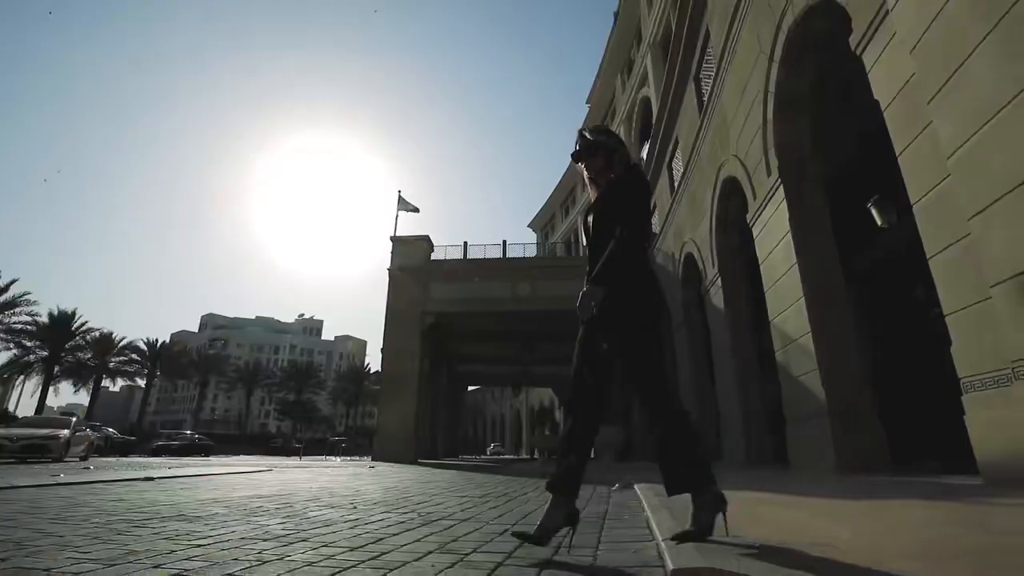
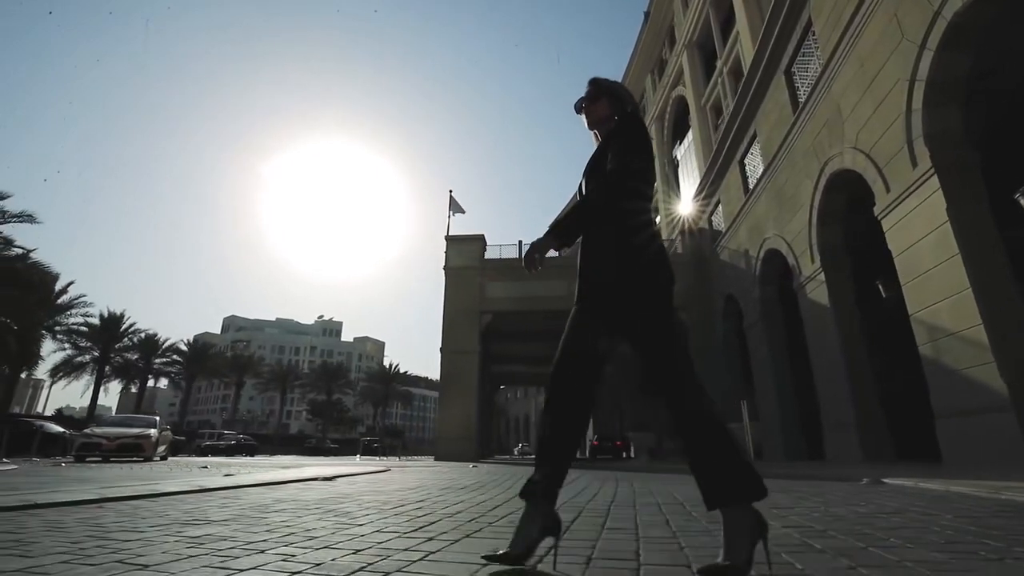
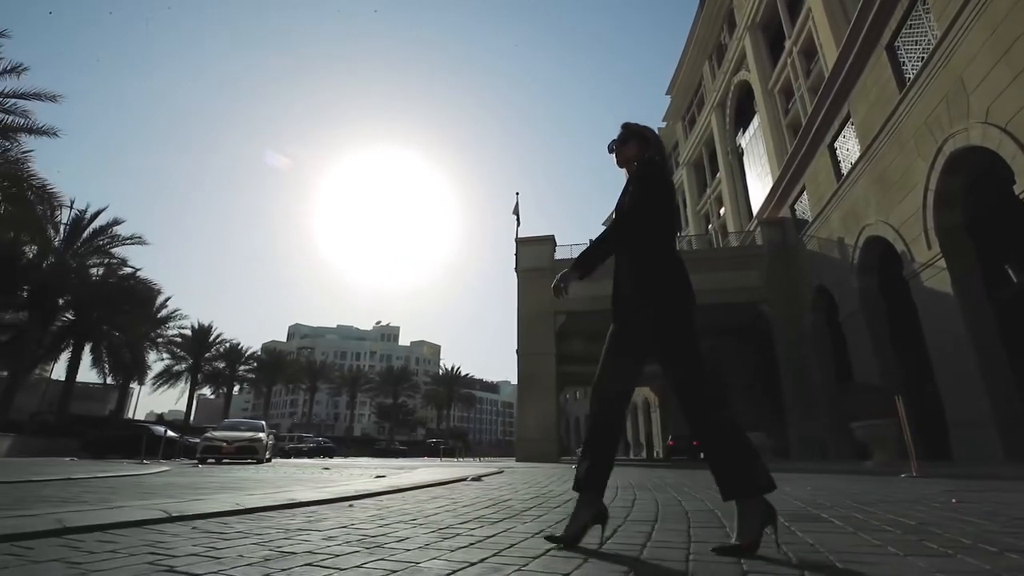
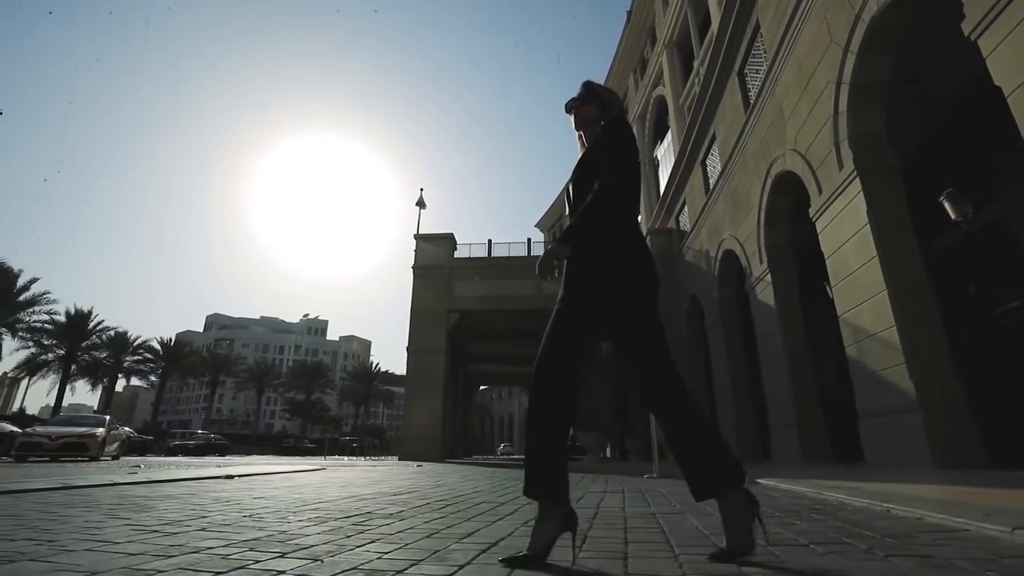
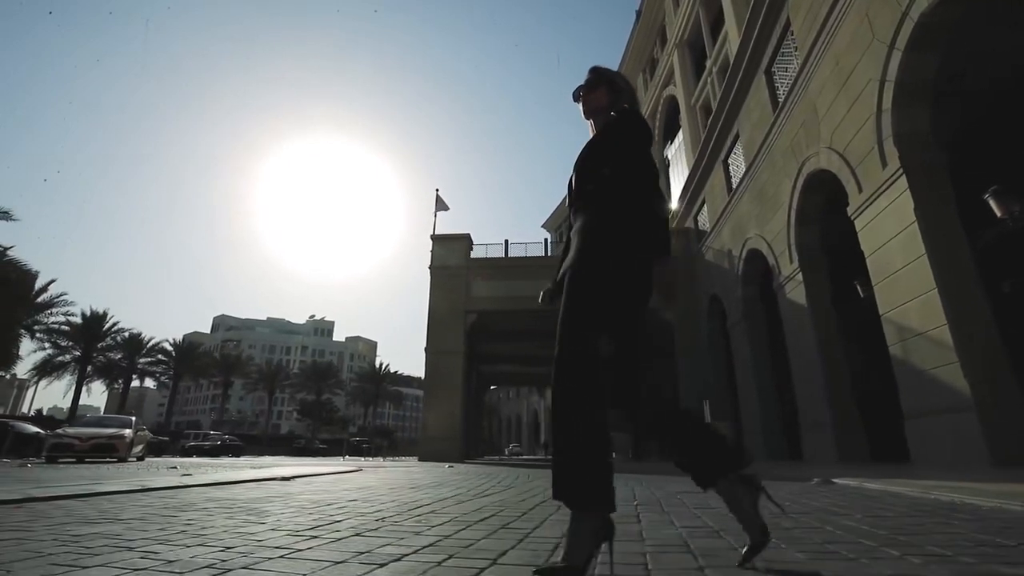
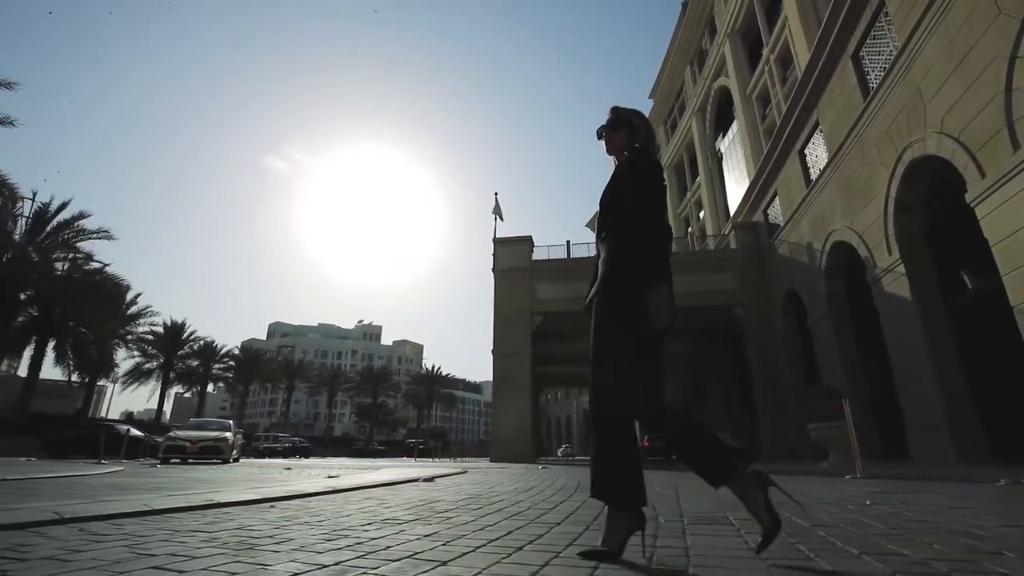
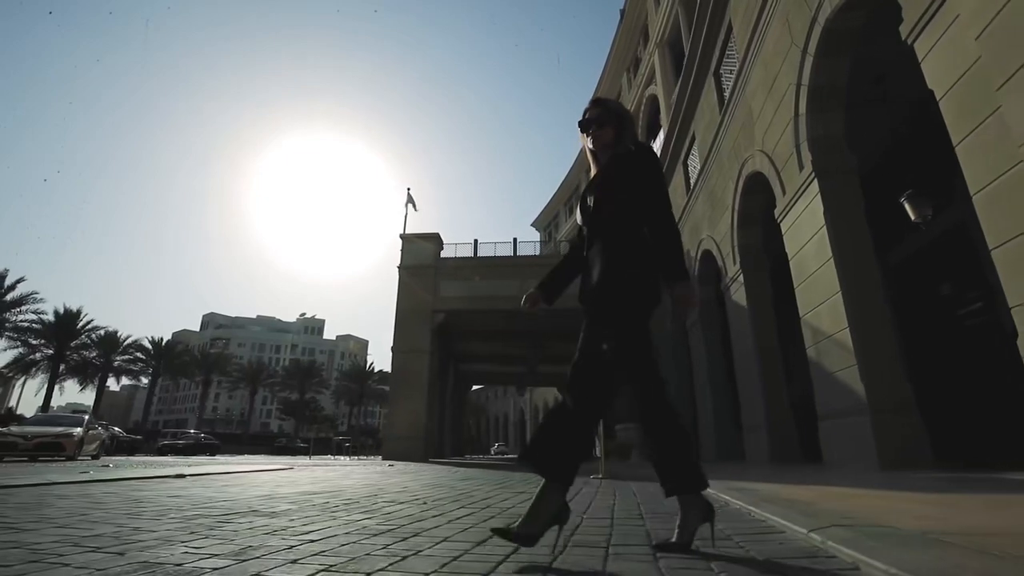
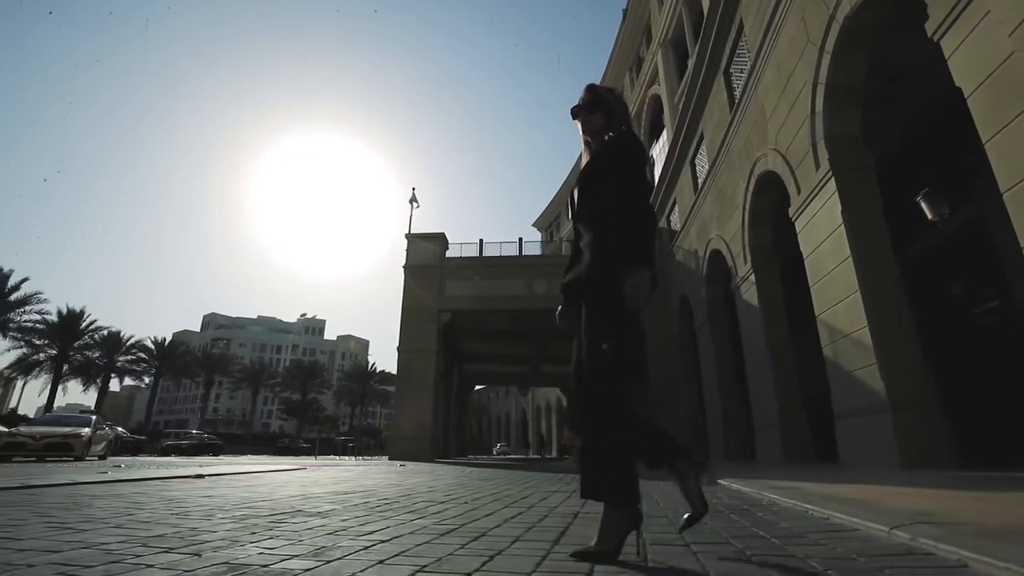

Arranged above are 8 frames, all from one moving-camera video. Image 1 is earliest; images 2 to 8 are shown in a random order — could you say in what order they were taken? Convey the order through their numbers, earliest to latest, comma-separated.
7, 8, 4, 5, 2, 6, 3
